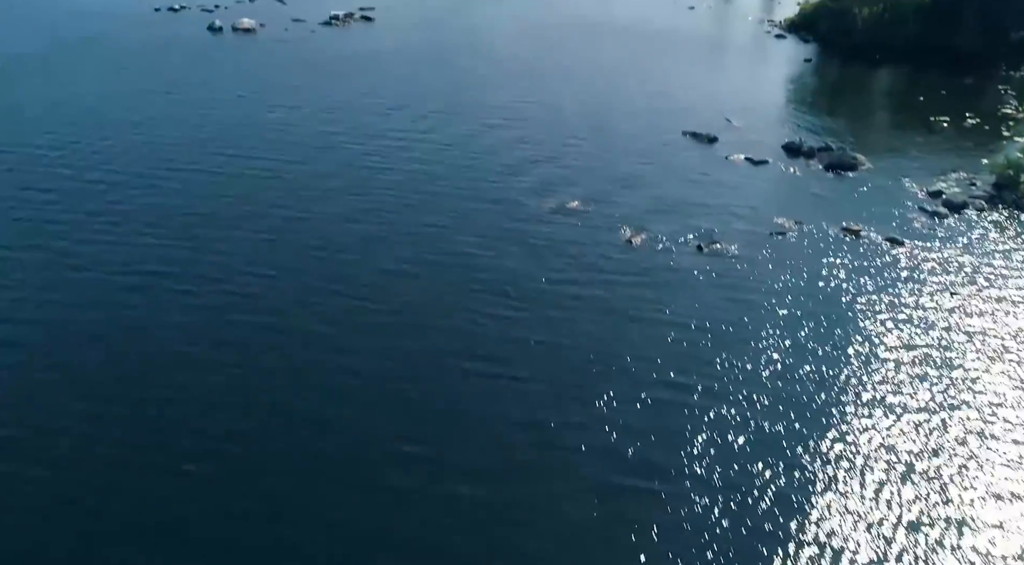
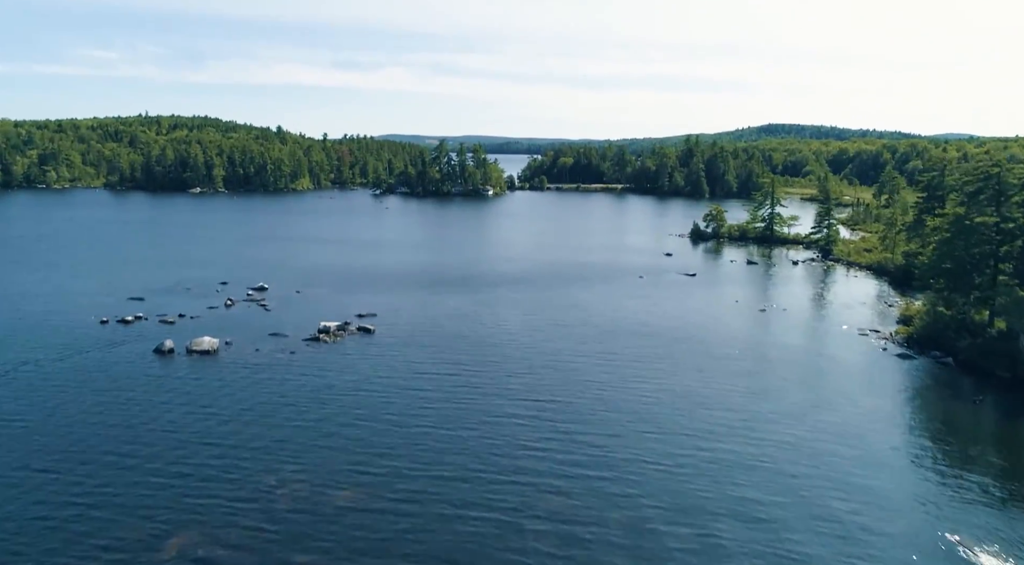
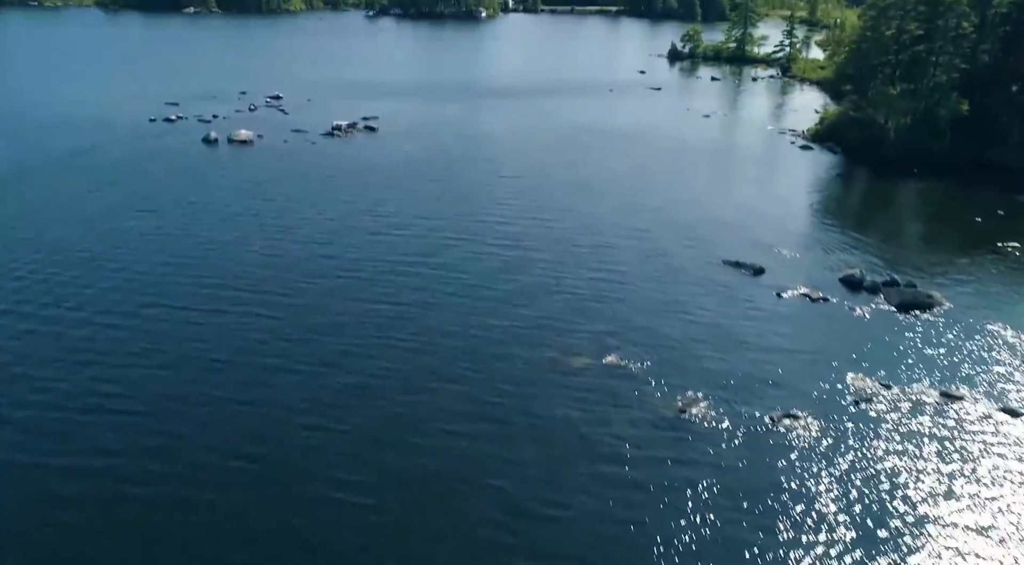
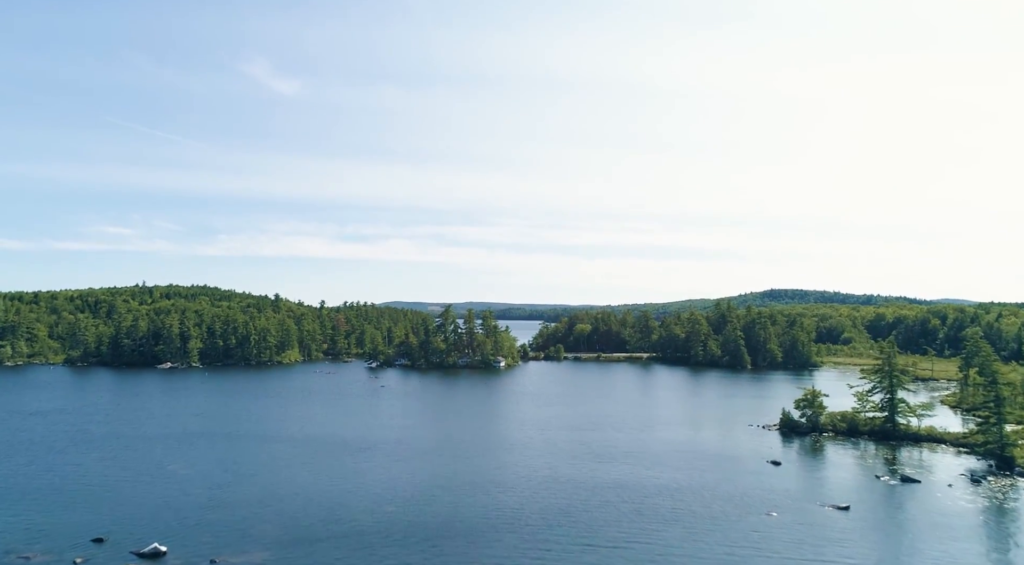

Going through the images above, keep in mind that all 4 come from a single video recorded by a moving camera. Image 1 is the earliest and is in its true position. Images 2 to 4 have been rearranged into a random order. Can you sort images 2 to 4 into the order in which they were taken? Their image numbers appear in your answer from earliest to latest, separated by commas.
3, 2, 4
